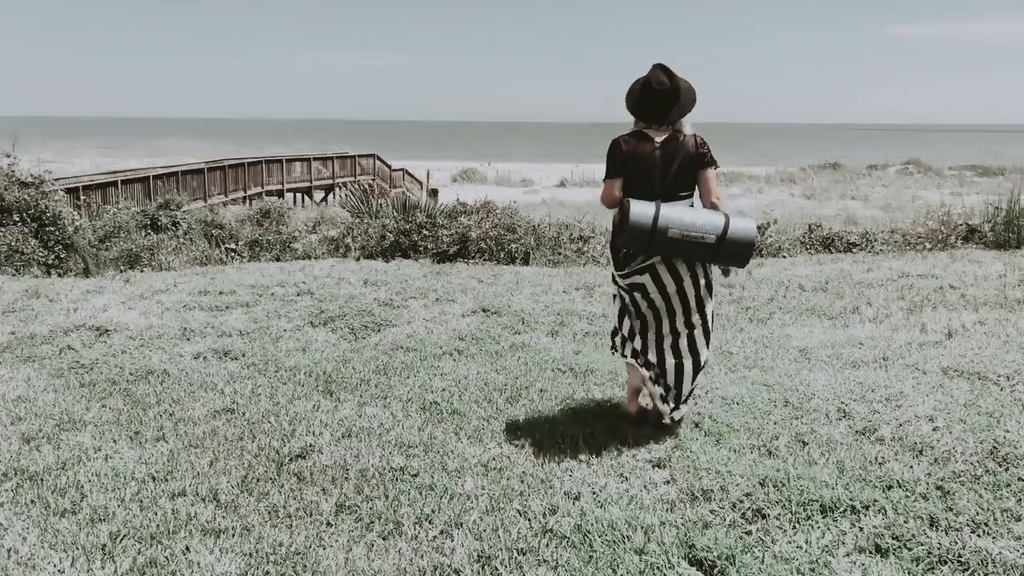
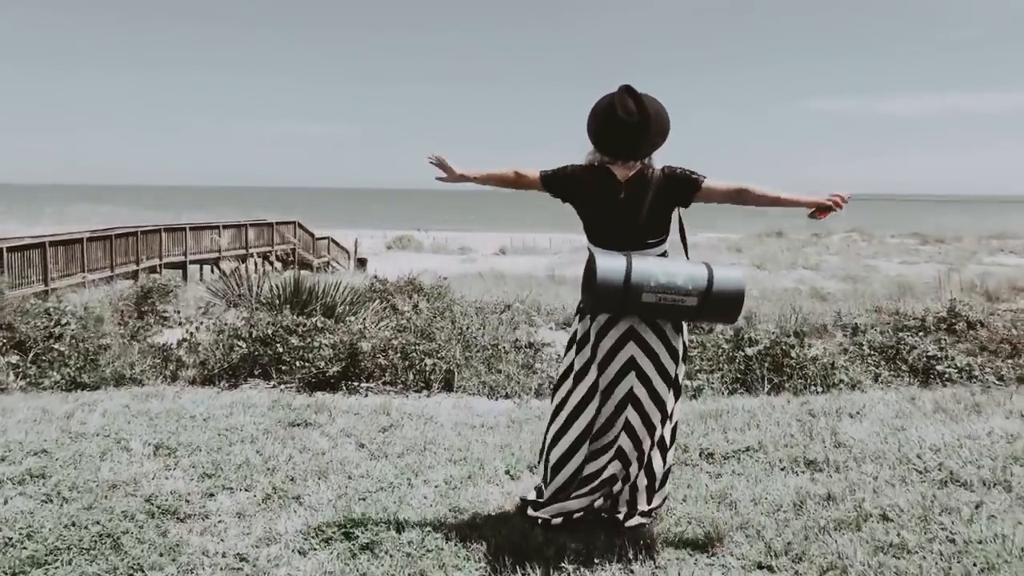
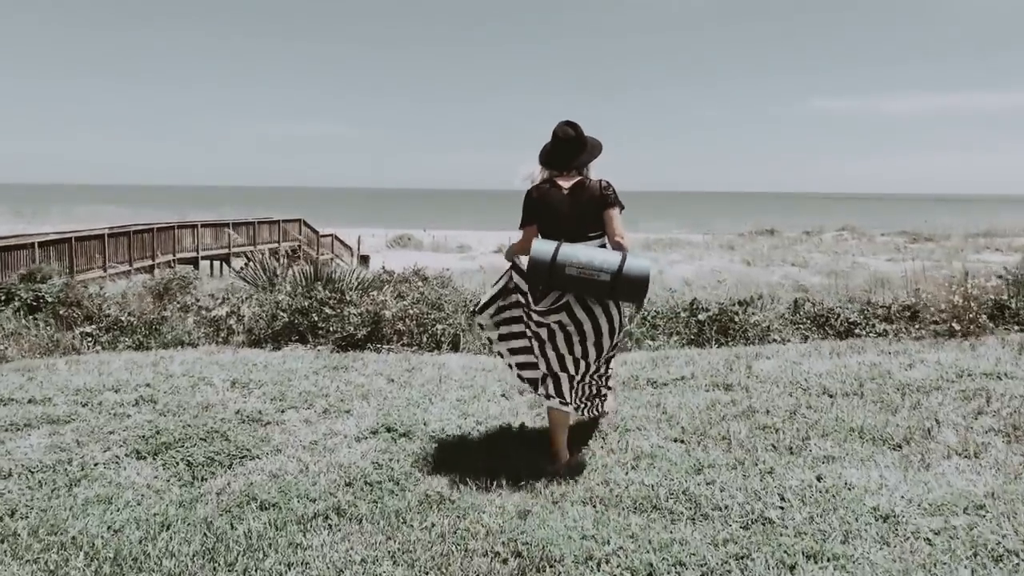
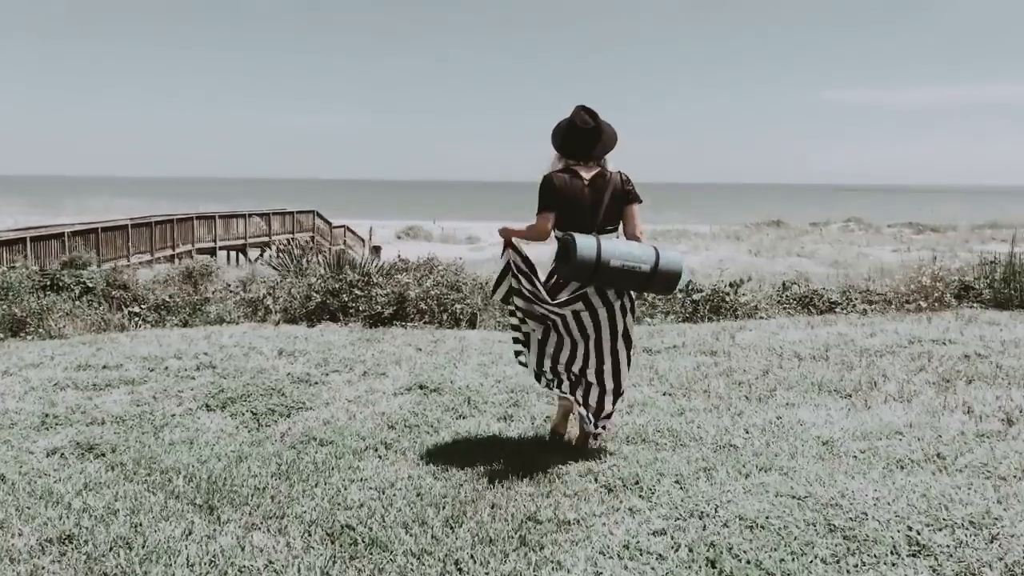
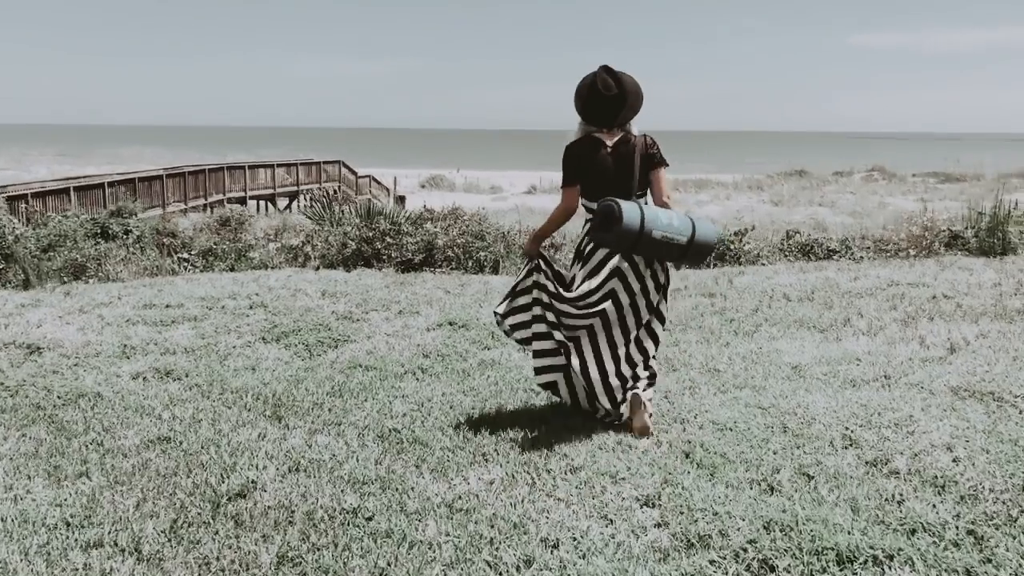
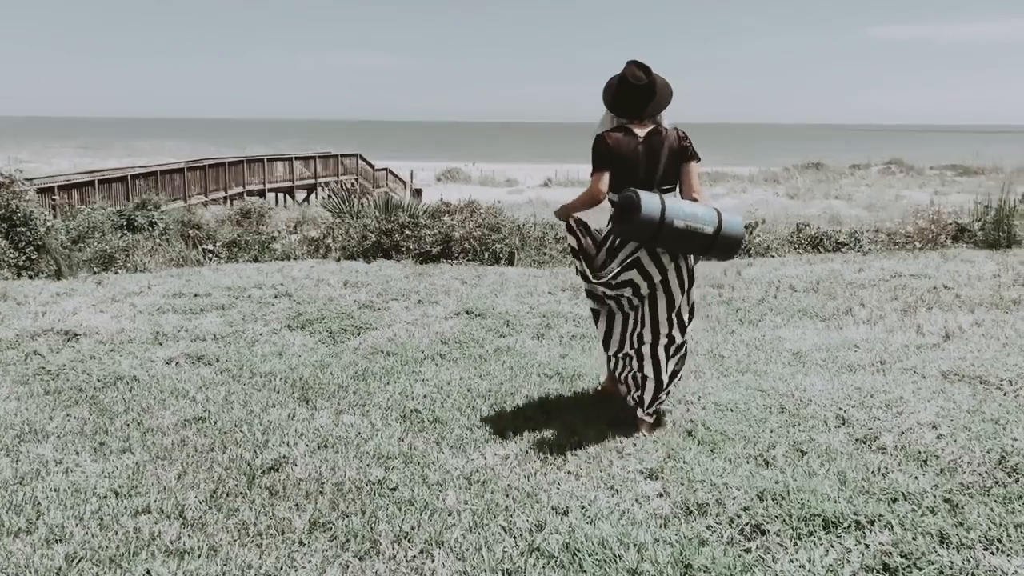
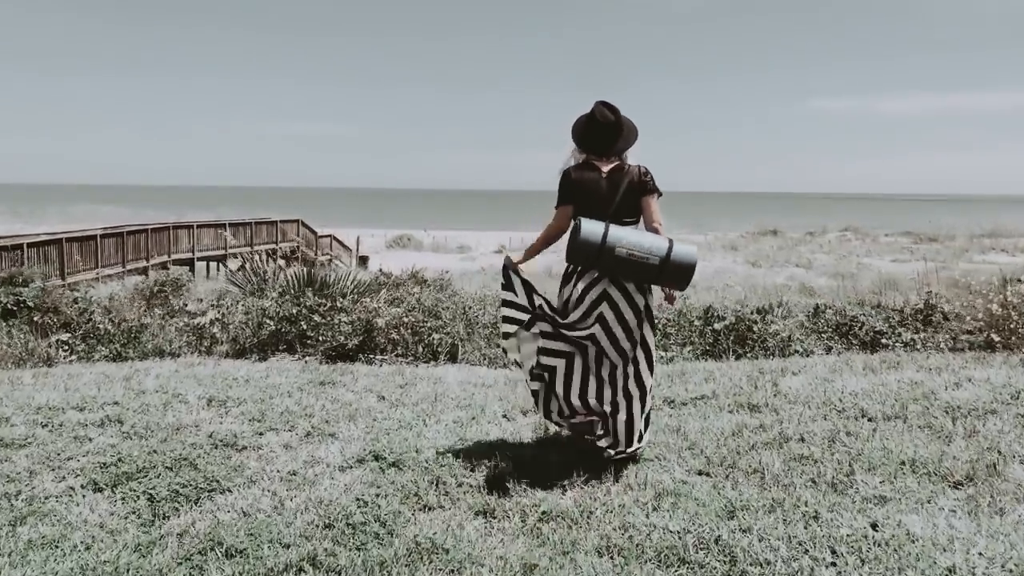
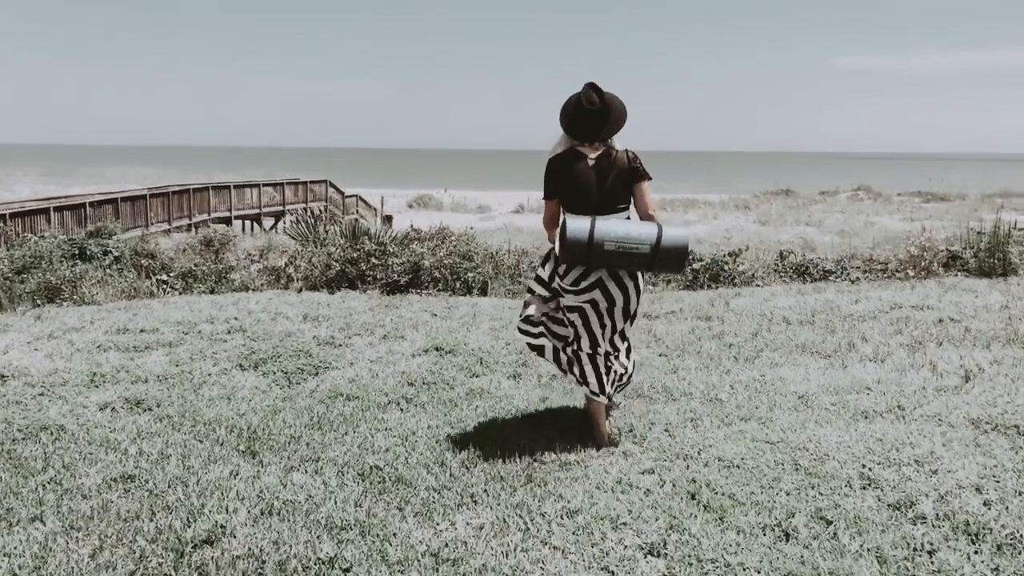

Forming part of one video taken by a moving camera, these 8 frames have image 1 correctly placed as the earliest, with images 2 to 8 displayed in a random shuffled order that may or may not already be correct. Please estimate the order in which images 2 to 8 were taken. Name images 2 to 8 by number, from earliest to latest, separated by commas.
6, 5, 8, 4, 3, 7, 2
